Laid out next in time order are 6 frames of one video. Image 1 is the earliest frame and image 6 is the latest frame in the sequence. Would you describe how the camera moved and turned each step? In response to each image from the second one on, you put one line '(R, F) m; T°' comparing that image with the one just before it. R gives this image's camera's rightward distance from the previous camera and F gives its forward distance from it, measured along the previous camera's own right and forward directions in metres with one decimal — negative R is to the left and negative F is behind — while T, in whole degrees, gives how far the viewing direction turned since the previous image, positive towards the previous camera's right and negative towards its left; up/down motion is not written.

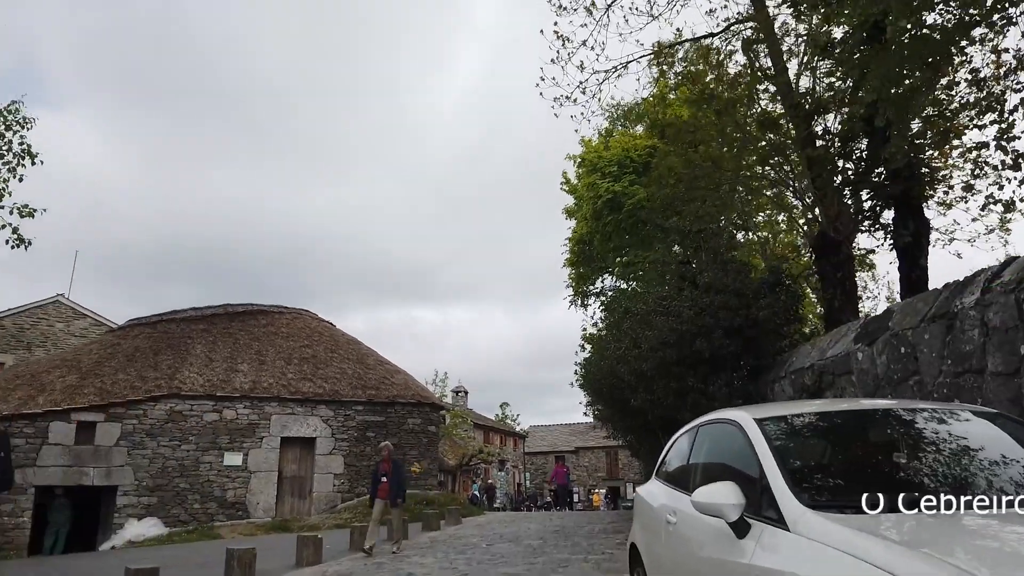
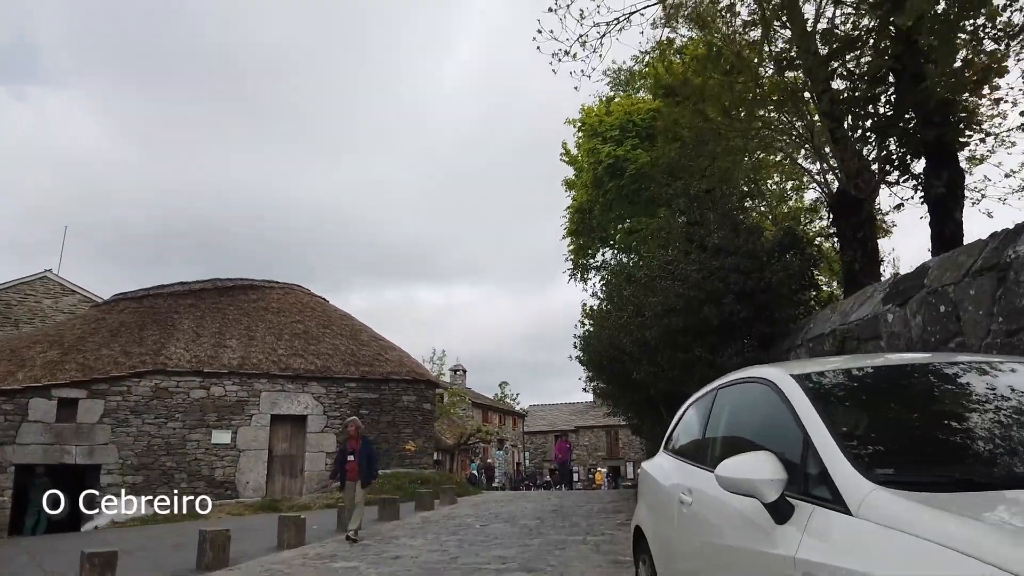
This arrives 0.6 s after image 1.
(+0.1, +0.7) m; 0°
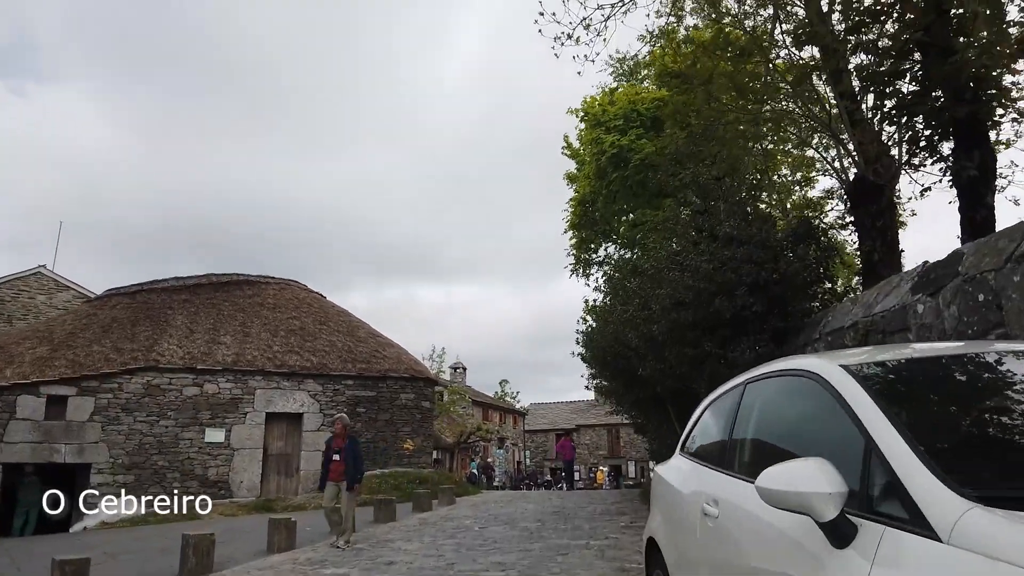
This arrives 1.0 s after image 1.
(0.0, +0.5) m; 0°
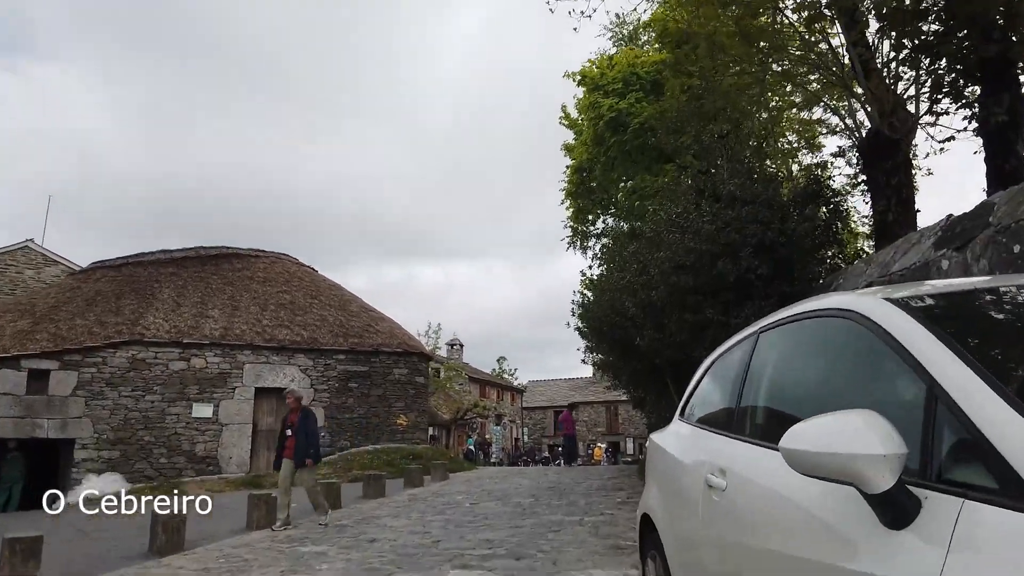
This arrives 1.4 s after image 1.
(+0.1, +0.5) m; 0°
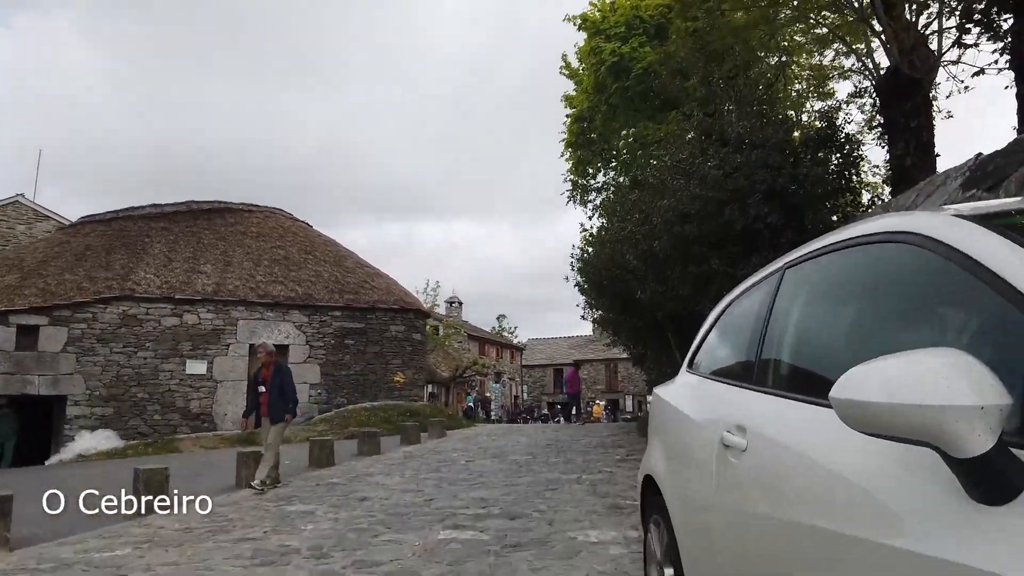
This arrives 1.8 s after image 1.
(+0.1, +0.4) m; 0°
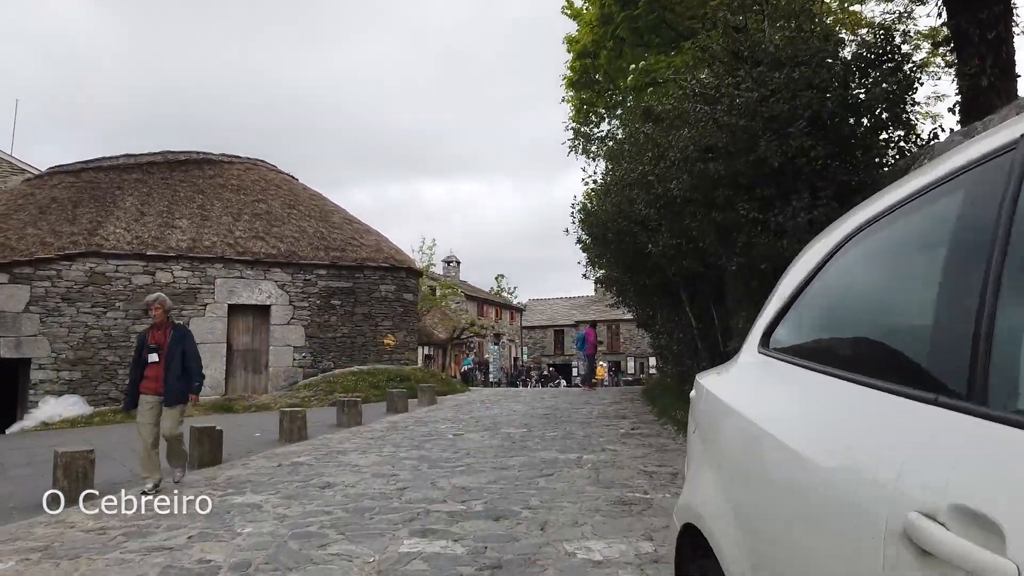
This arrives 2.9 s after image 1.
(+0.1, +1.3) m; 0°
